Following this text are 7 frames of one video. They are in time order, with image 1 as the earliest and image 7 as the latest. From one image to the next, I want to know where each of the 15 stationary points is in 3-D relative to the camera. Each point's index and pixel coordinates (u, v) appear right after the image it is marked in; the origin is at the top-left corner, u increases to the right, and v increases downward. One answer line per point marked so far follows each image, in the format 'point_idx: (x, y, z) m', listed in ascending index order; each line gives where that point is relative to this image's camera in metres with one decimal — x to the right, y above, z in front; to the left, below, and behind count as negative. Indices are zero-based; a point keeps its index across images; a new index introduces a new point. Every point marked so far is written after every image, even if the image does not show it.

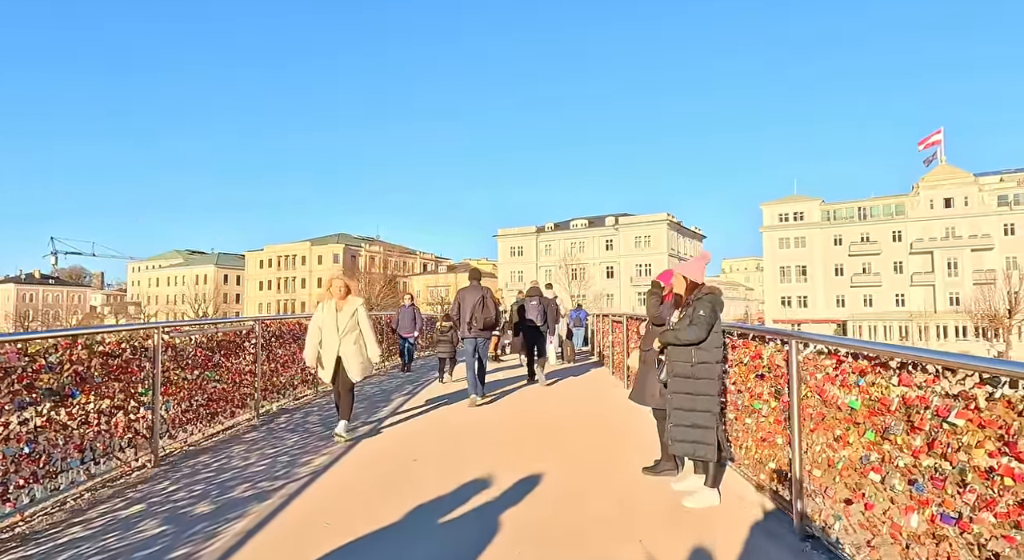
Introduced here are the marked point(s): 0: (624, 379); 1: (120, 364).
0: (+2.0, -1.8, +9.8) m
1: (-3.1, -0.7, +4.3) m
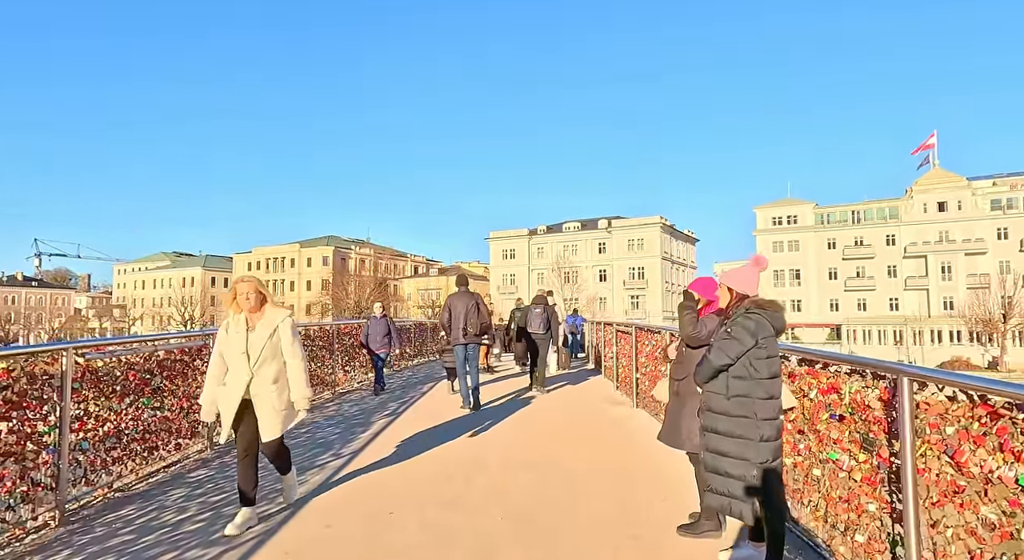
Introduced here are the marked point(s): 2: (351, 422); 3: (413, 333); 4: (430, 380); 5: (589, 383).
0: (+1.9, -1.9, +8.9) m
1: (-3.1, -0.7, +3.4) m
2: (-2.1, -1.9, +7.1) m
3: (-3.0, -1.5, +15.5) m
4: (-1.8, -2.1, +11.5) m
5: (+1.5, -2.2, +11.5) m
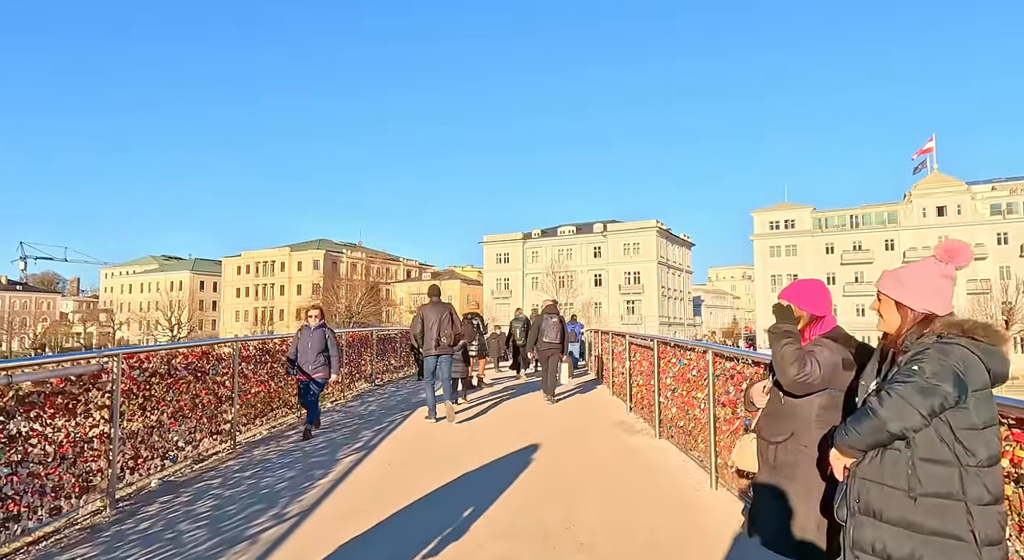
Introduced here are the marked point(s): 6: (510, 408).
0: (+1.9, -2.0, +7.6) m
1: (-3.1, -0.7, +2.0) m
2: (-2.1, -1.9, +5.7) m
3: (-3.1, -1.6, +14.1) m
4: (-1.9, -2.2, +10.1) m
5: (+1.5, -2.3, +10.2) m
6: (-0.2, -2.2, +9.7) m
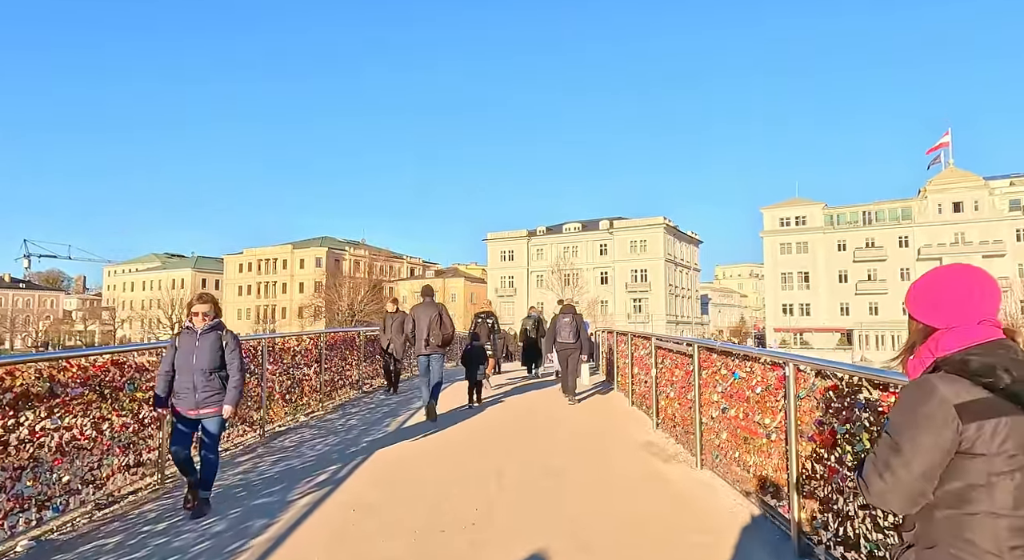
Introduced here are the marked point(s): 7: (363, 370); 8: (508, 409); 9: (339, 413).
0: (+2.0, -1.9, +6.2) m
1: (-3.1, -0.7, +0.7) m
2: (-2.1, -1.8, +4.4) m
3: (-3.0, -1.5, +12.8) m
4: (-1.8, -2.1, +8.8) m
5: (+1.6, -2.2, +8.9) m
6: (-0.1, -2.1, +8.4) m
7: (-3.0, -1.8, +10.8) m
8: (-0.1, -2.2, +9.3) m
9: (-2.7, -2.1, +8.4) m
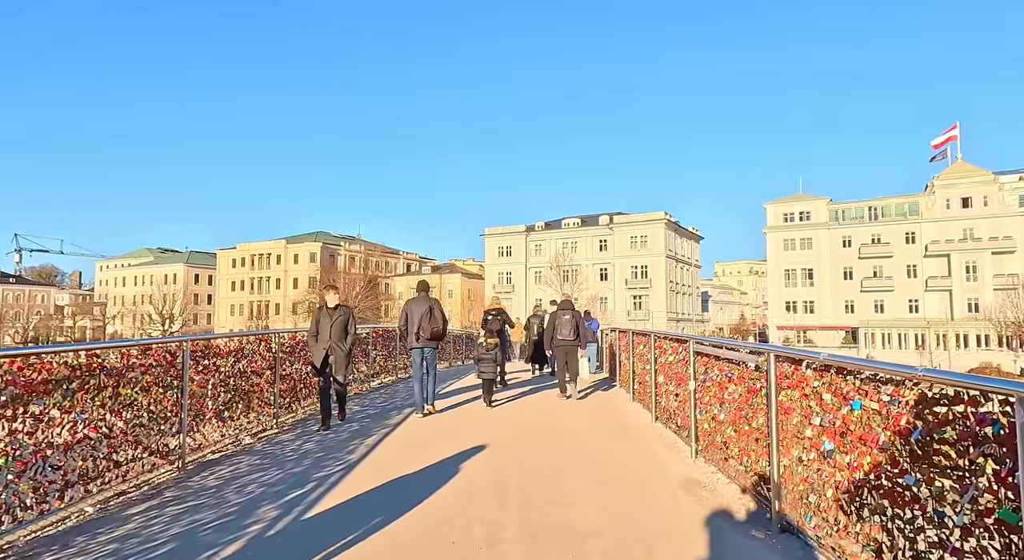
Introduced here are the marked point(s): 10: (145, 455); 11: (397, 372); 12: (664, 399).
0: (+2.0, -1.7, +4.7) m
1: (-3.1, -0.6, -0.9) m
2: (-2.1, -1.7, +2.8) m
3: (-3.0, -1.3, +11.2) m
4: (-1.9, -2.0, +7.2) m
5: (+1.5, -2.0, +7.3) m
6: (-0.1, -2.0, +6.8) m
7: (-3.0, -1.6, +9.2) m
8: (-0.2, -2.1, +7.7) m
9: (-2.7, -1.9, +6.8) m
10: (-3.1, -1.5, +4.6) m
11: (-2.8, -2.2, +13.0) m
12: (+2.1, -1.6, +7.3) m
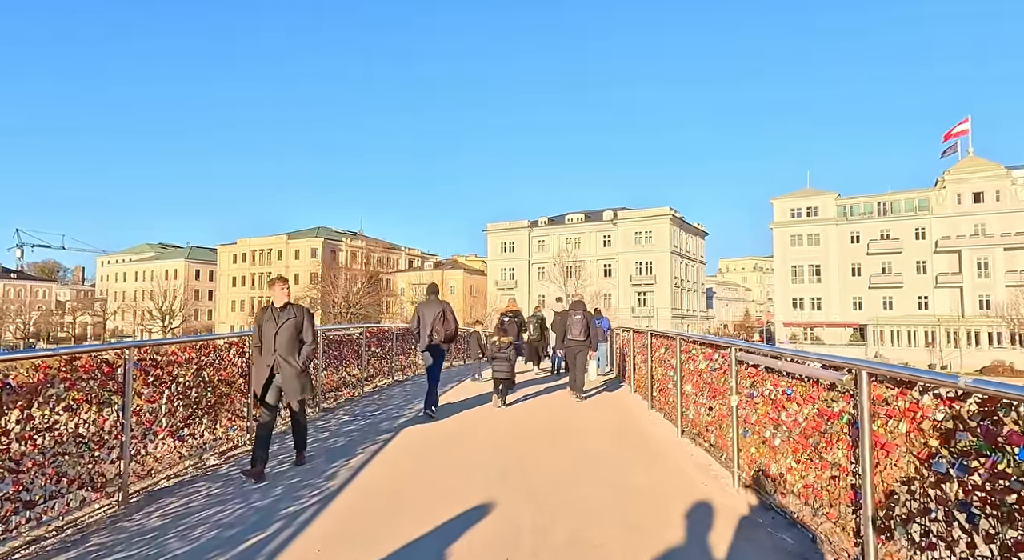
0: (+2.0, -1.7, +3.8) m
1: (-3.0, -0.6, -1.8) m
2: (-2.0, -1.7, +2.0) m
3: (-2.9, -1.2, +10.3) m
4: (-1.8, -1.9, +6.3) m
5: (+1.6, -2.0, +6.4) m
6: (-0.1, -1.9, +5.9) m
7: (-2.9, -1.6, +8.4) m
8: (-0.1, -2.0, +6.8) m
9: (-2.6, -1.9, +5.9) m
10: (-3.0, -1.5, +3.7) m
11: (-2.7, -2.1, +12.1) m
12: (+2.1, -1.5, +6.4) m
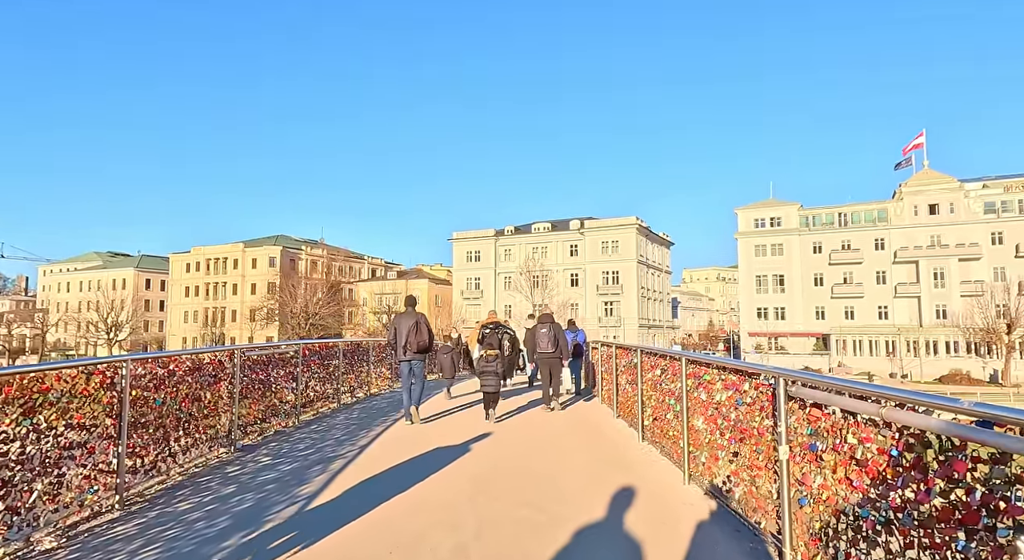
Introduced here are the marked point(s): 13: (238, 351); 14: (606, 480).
0: (+1.8, -1.7, +2.5) m
1: (-2.8, -0.5, -3.4) m
2: (-2.1, -1.6, +0.4) m
3: (-3.5, -1.3, +8.7) m
4: (-2.1, -2.0, +4.8) m
5: (+1.3, -2.0, +5.0) m
6: (-0.4, -2.0, +4.5) m
7: (-3.4, -1.7, +6.7) m
8: (-0.4, -2.1, +5.4) m
9: (-2.9, -1.9, +4.3) m
10: (-3.2, -1.5, +2.1) m
11: (-3.3, -2.3, +10.5) m
12: (+1.8, -1.6, +5.1) m
13: (-3.5, -0.9, +6.9) m
14: (+1.0, -2.1, +5.5) m
